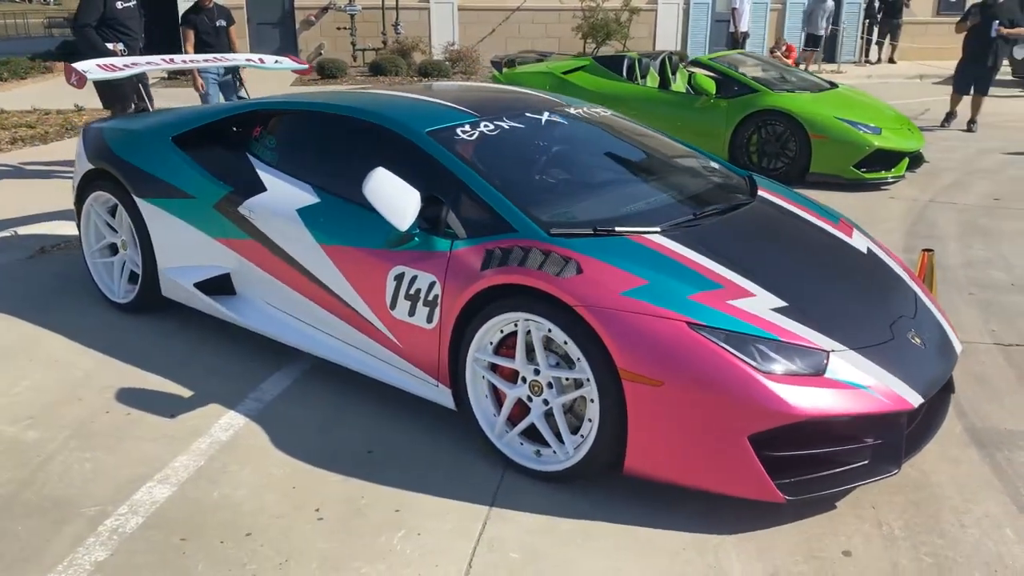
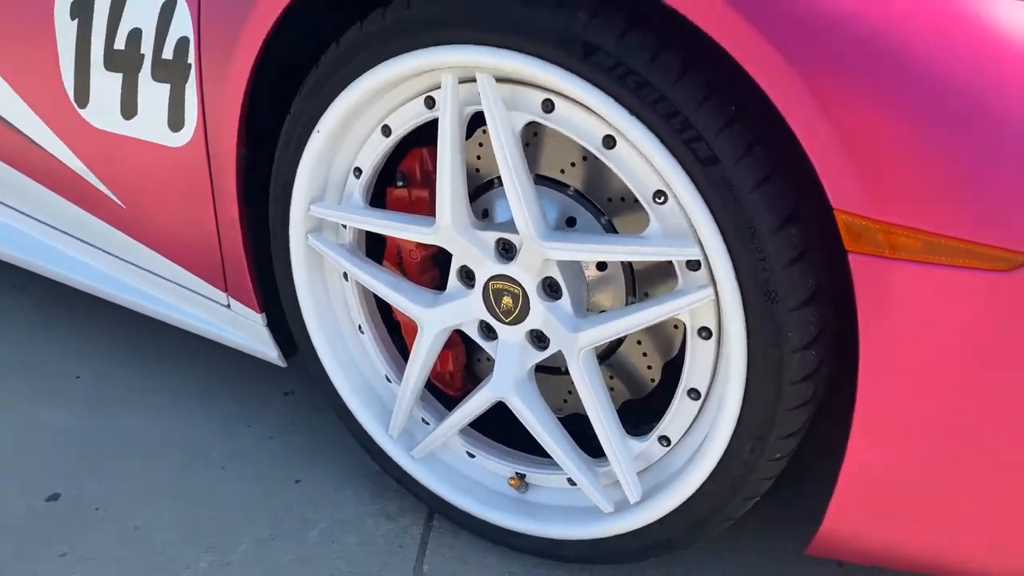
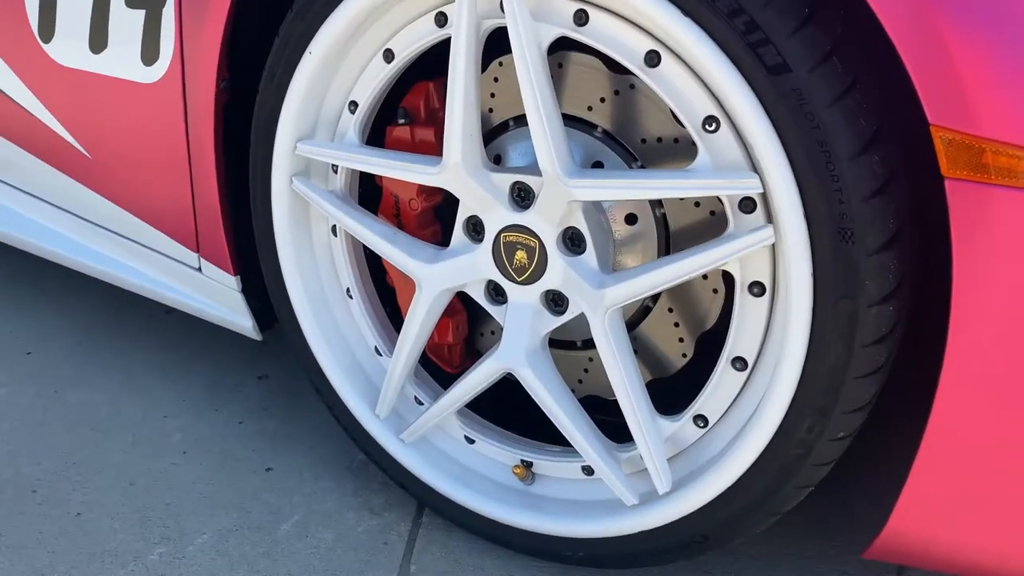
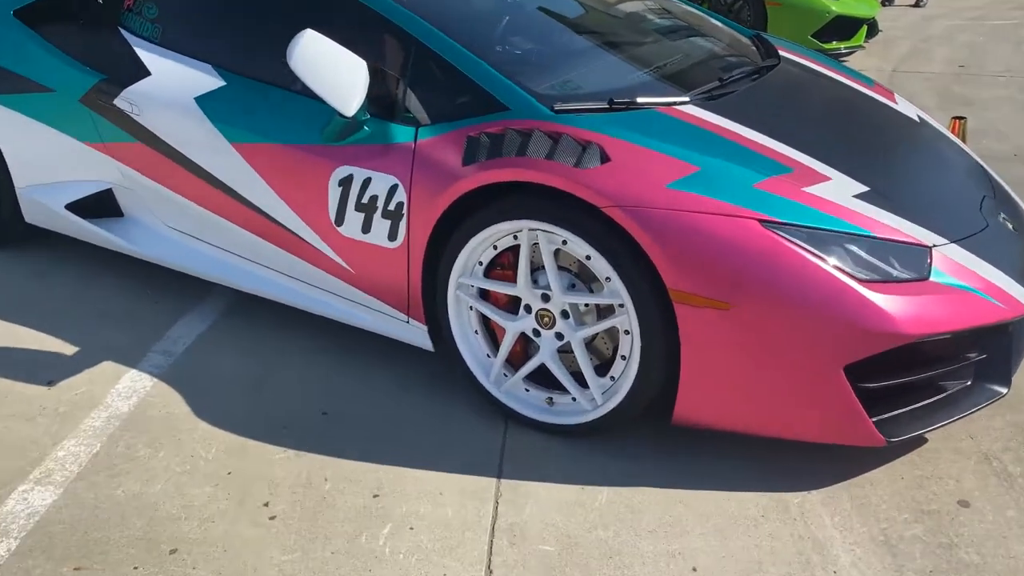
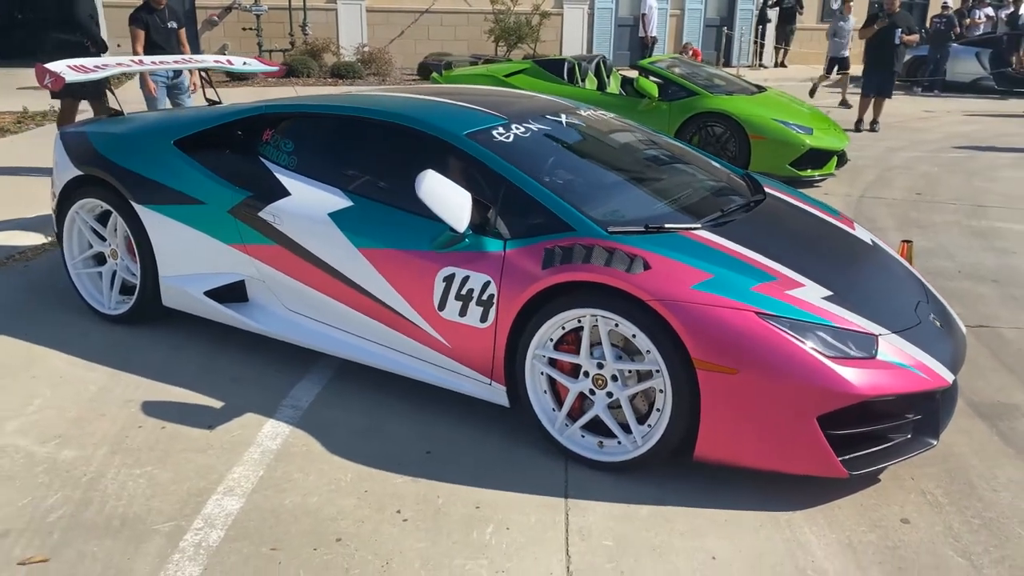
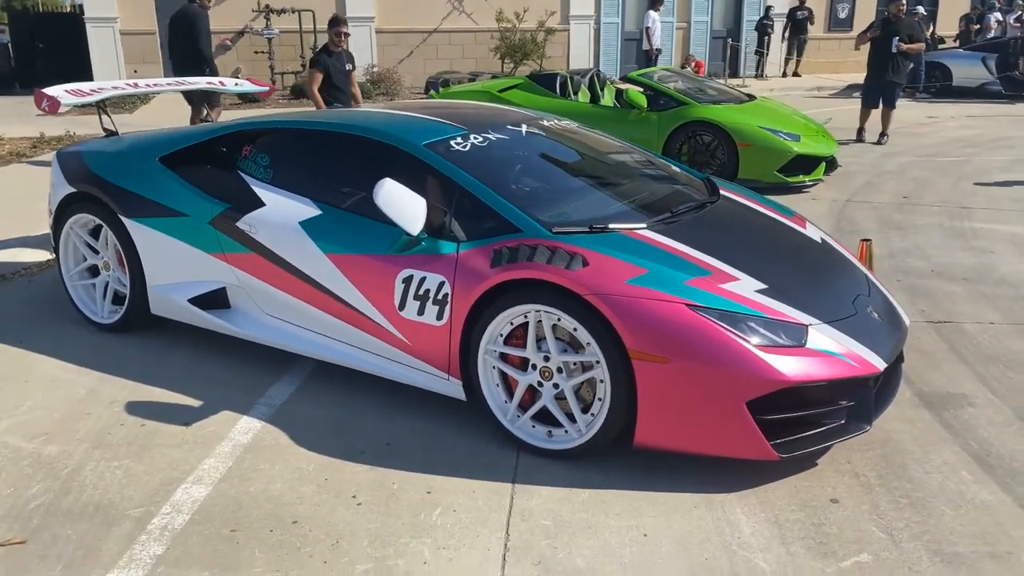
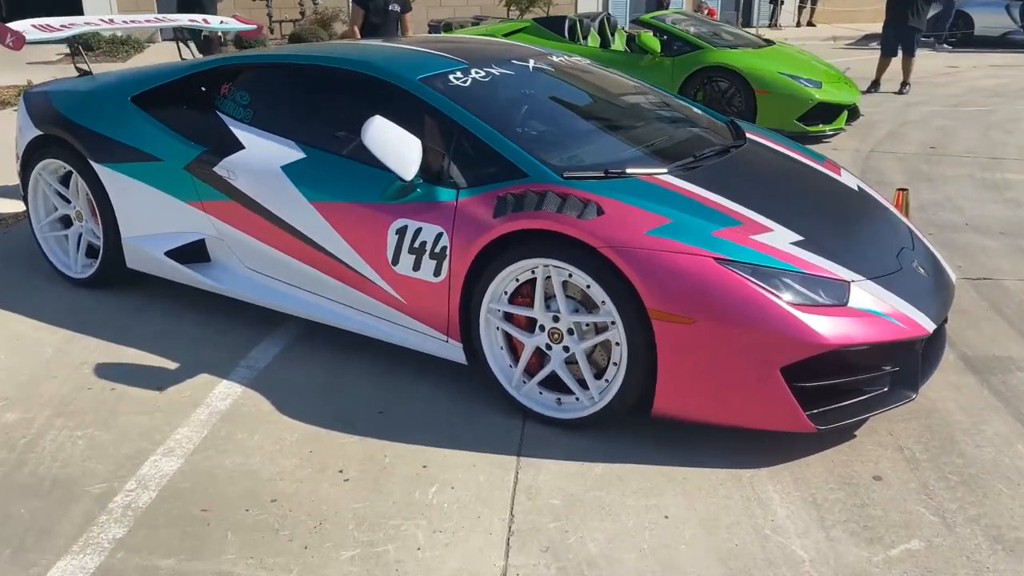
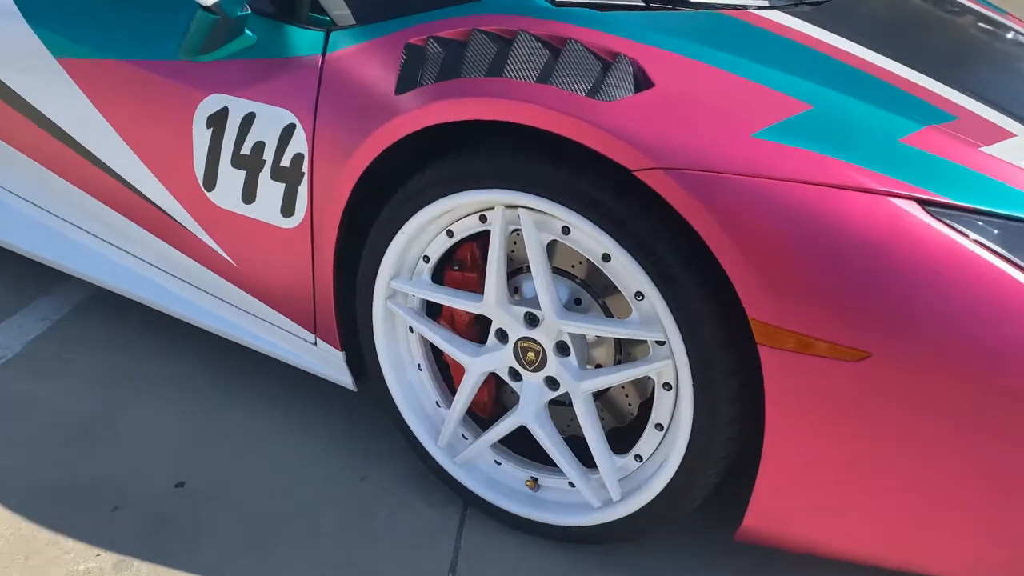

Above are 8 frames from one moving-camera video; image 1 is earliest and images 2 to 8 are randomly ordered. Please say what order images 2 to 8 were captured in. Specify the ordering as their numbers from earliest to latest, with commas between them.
5, 6, 7, 4, 8, 3, 2
